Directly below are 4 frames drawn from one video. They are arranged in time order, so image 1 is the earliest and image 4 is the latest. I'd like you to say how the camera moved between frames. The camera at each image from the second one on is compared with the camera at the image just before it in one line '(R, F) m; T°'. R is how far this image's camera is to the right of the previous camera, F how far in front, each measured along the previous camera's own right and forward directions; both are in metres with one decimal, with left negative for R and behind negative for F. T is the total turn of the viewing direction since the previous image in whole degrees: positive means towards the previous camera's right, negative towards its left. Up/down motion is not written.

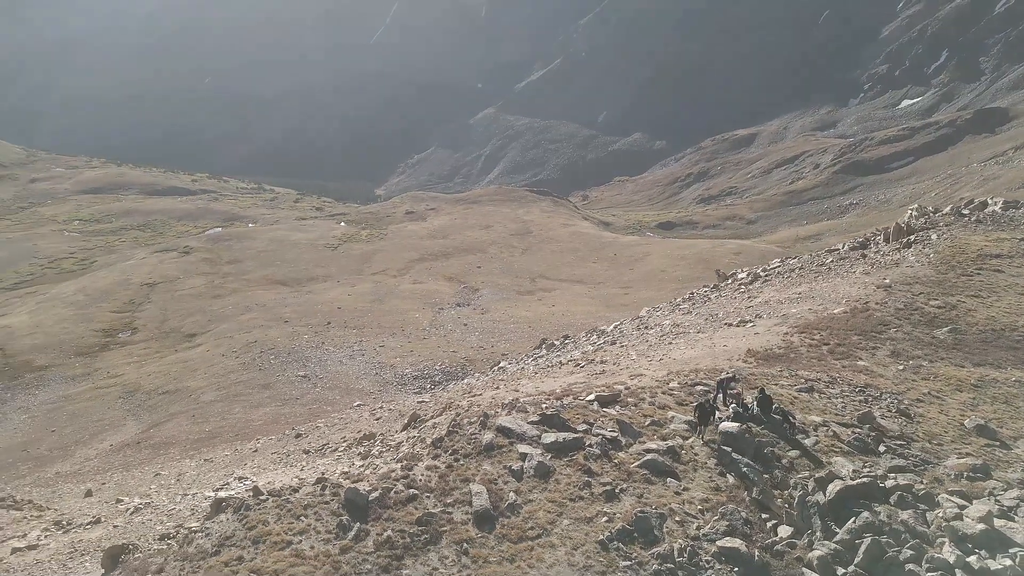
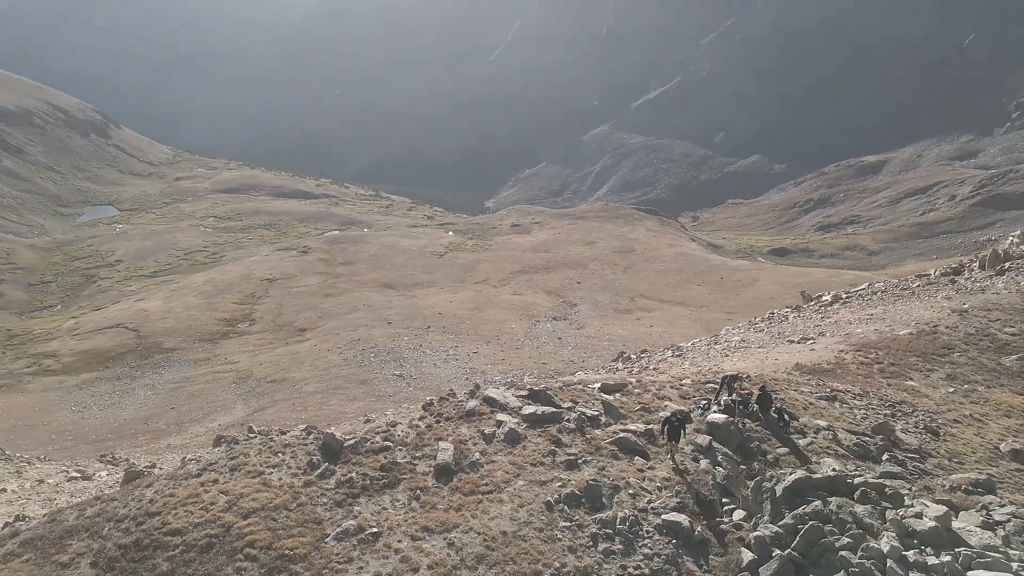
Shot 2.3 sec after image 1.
(+2.4, -0.5) m; -8°
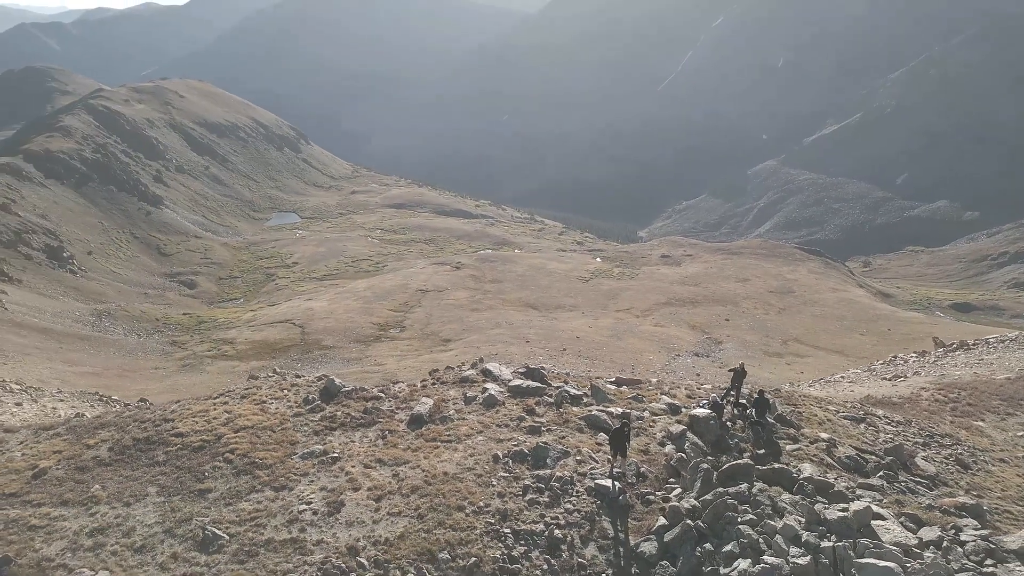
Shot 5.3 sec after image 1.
(+3.5, -0.9) m; -12°
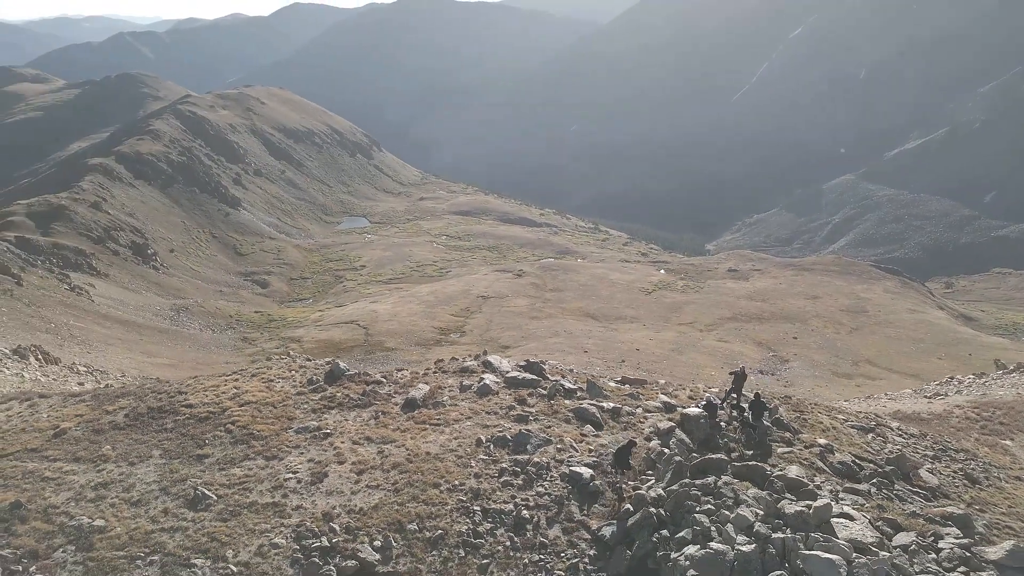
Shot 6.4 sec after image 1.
(+1.5, -0.5) m; -5°
